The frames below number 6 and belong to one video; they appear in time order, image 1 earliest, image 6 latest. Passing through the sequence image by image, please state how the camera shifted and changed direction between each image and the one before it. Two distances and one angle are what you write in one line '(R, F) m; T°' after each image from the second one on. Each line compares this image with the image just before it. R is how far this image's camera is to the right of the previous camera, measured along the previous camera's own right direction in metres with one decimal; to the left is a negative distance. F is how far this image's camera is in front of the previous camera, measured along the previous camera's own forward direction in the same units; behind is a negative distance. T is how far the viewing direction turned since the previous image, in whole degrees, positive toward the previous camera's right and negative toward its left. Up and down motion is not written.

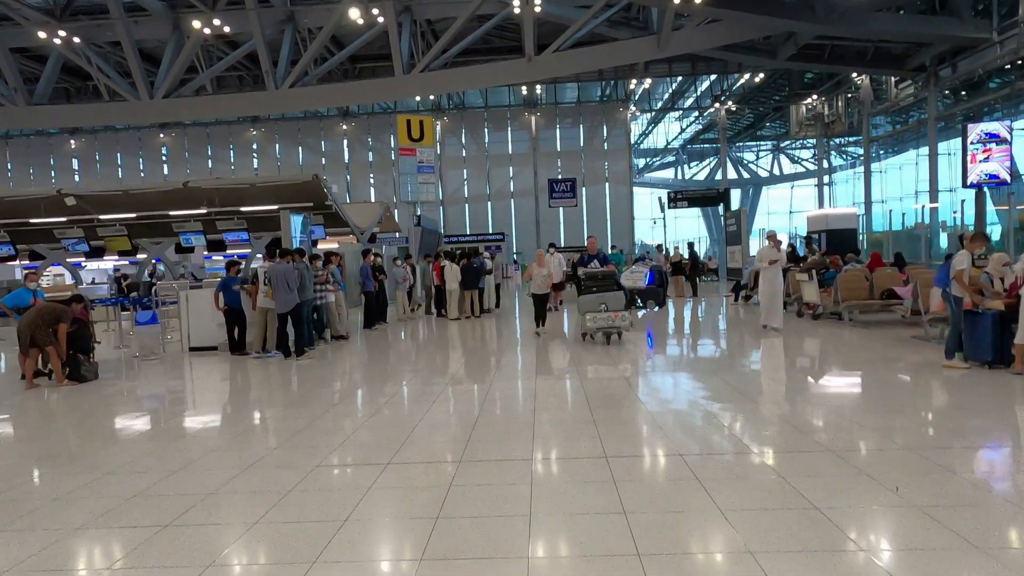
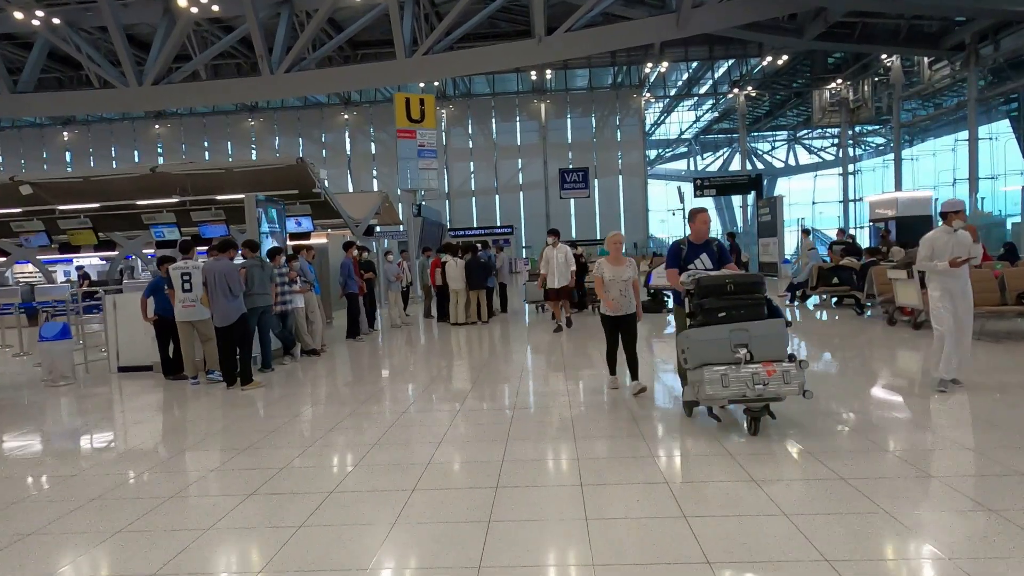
(-0.1, +1.4) m; -1°
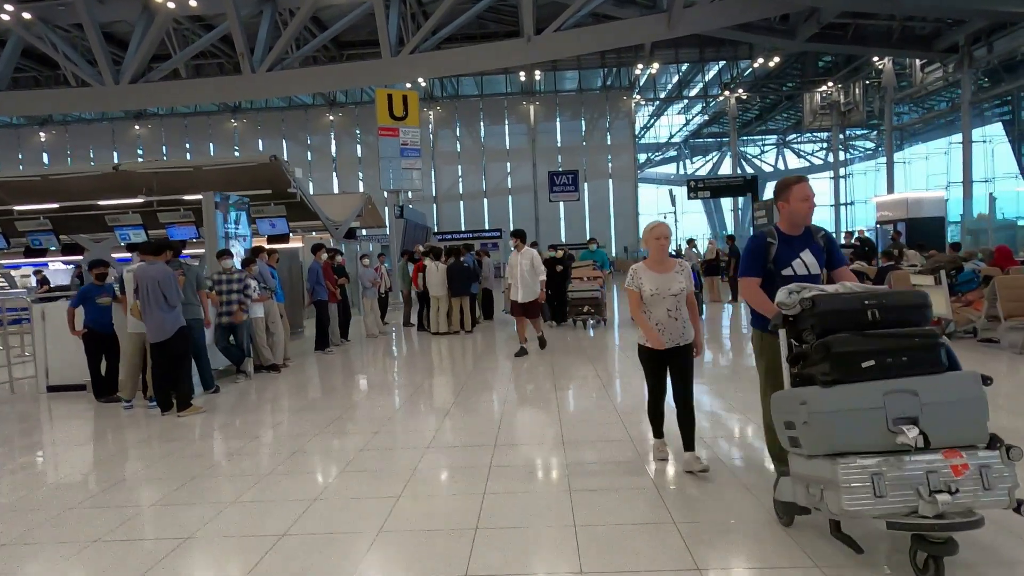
(0.0, +0.5) m; +1°
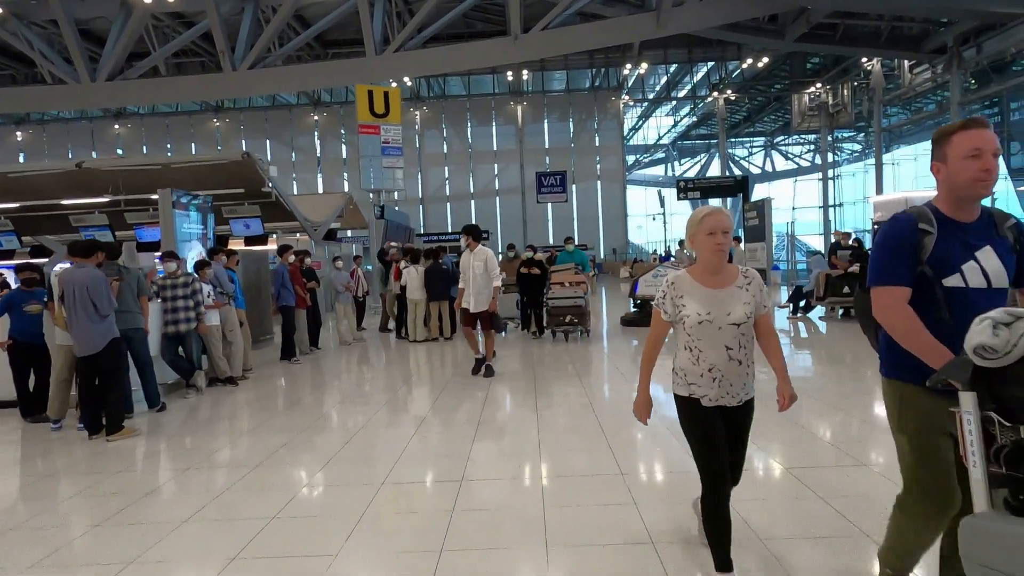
(+0.1, +0.4) m; +1°
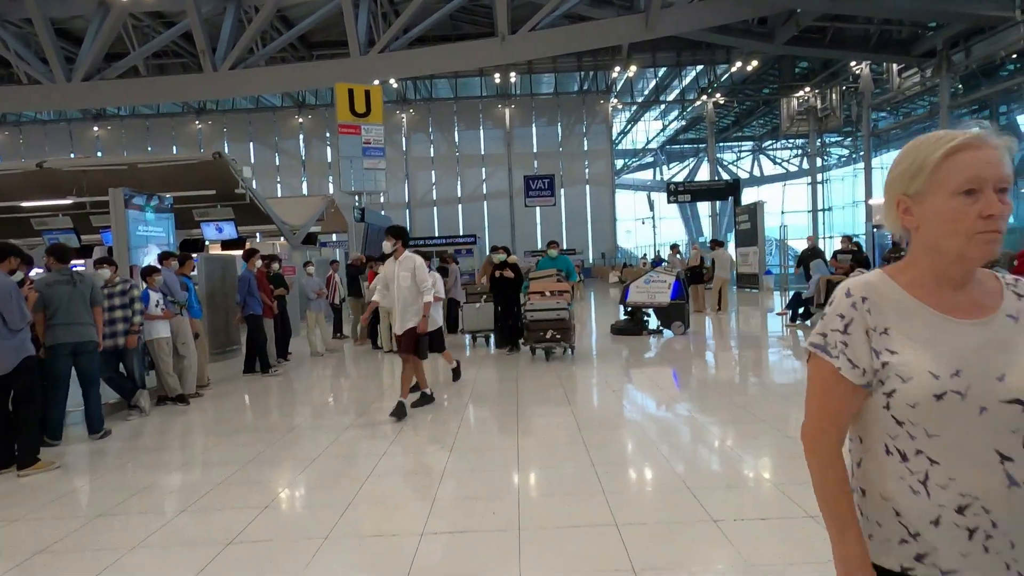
(0.0, +0.4) m; +1°
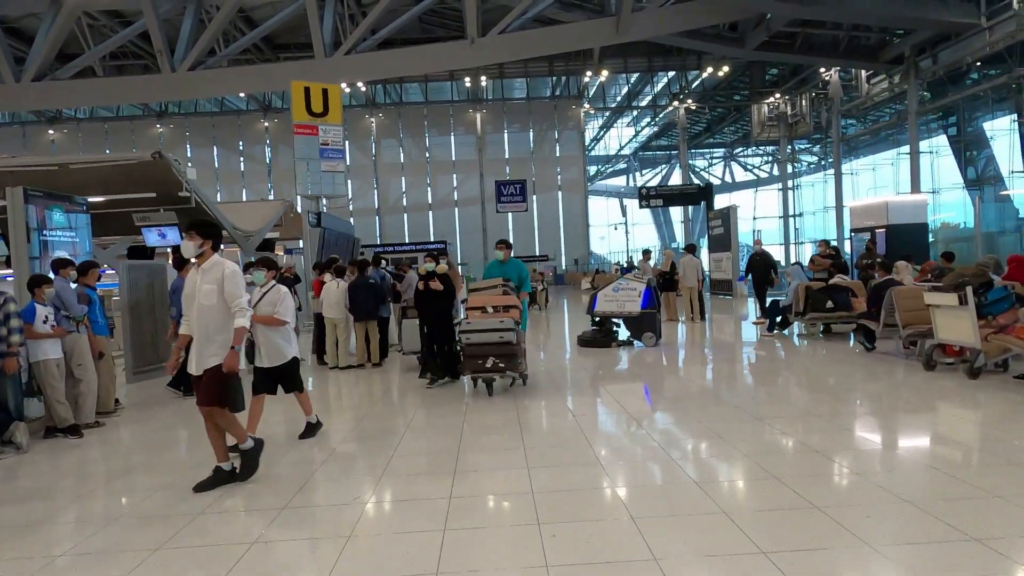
(+0.1, +0.5) m; +2°
